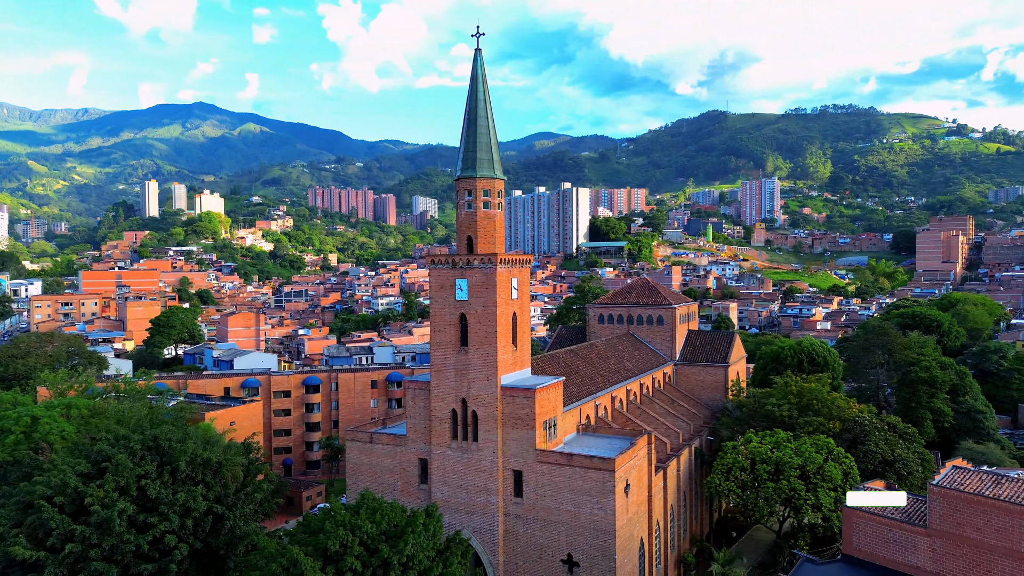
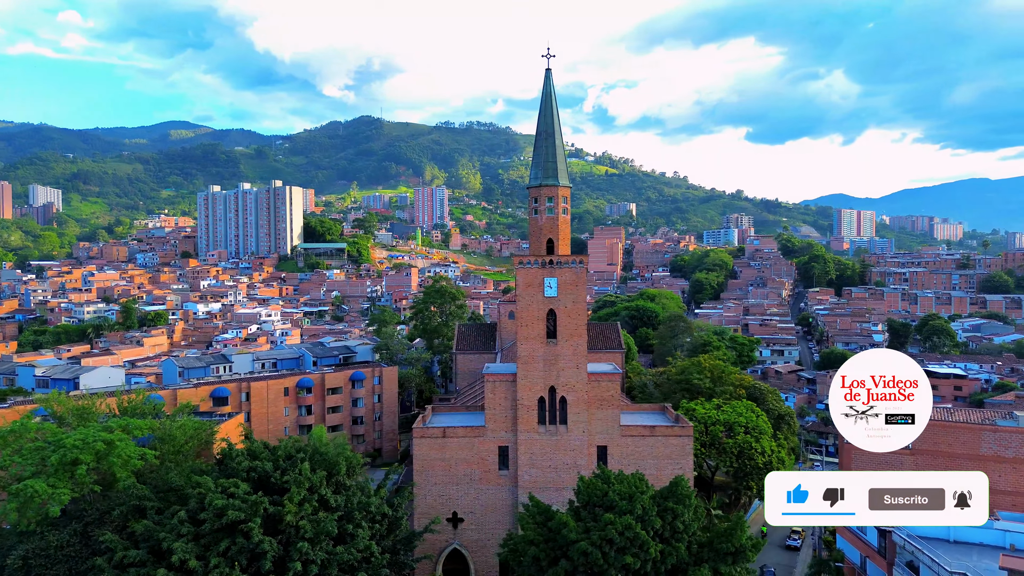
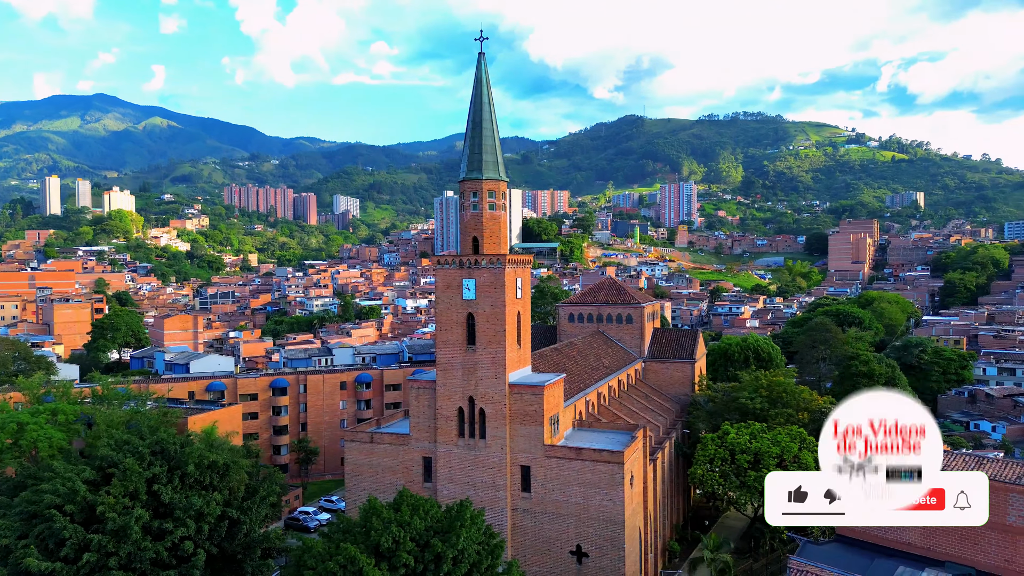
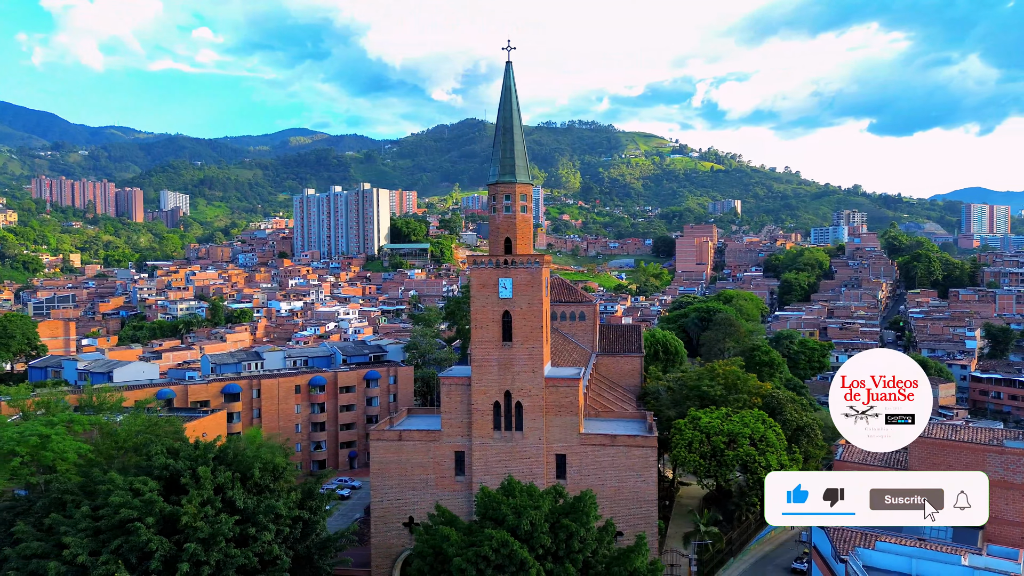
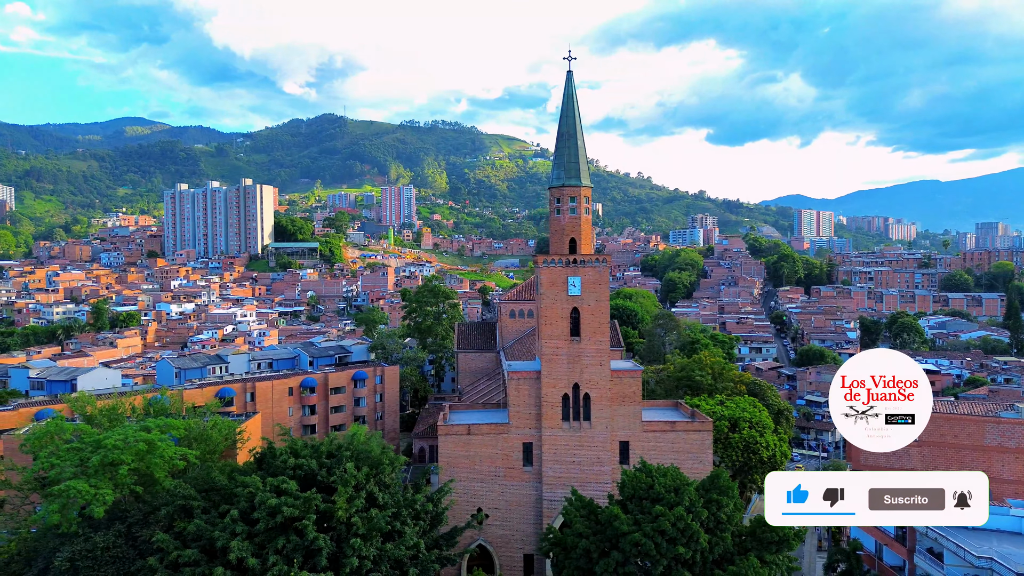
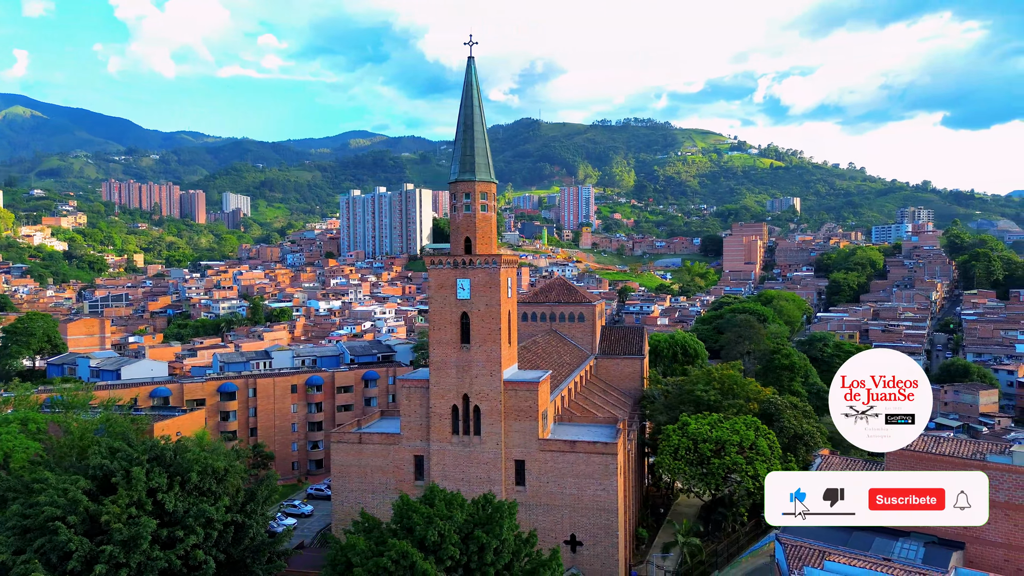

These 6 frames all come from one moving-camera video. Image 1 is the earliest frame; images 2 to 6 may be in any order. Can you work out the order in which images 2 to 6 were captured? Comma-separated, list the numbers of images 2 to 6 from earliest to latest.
3, 6, 4, 2, 5
